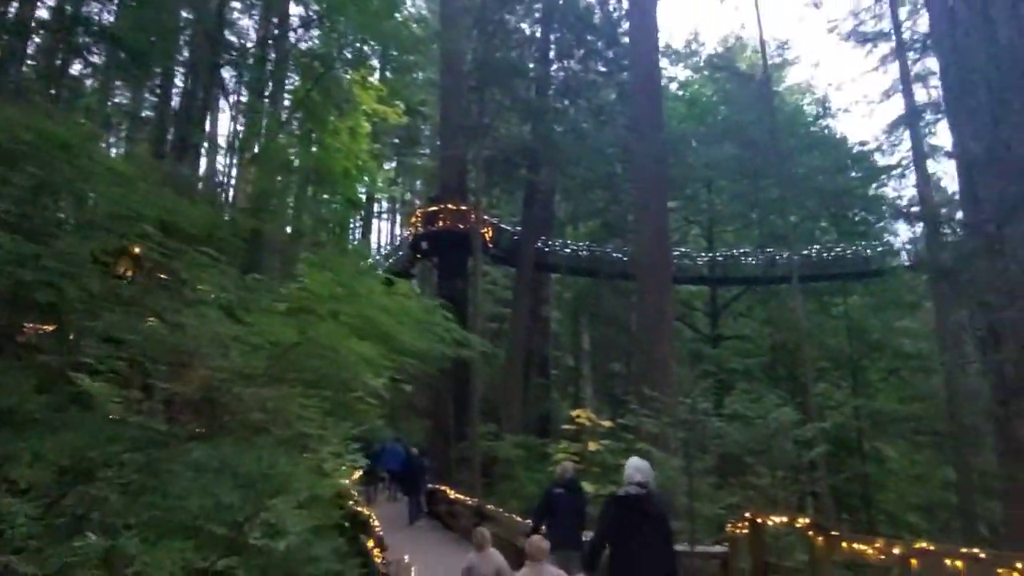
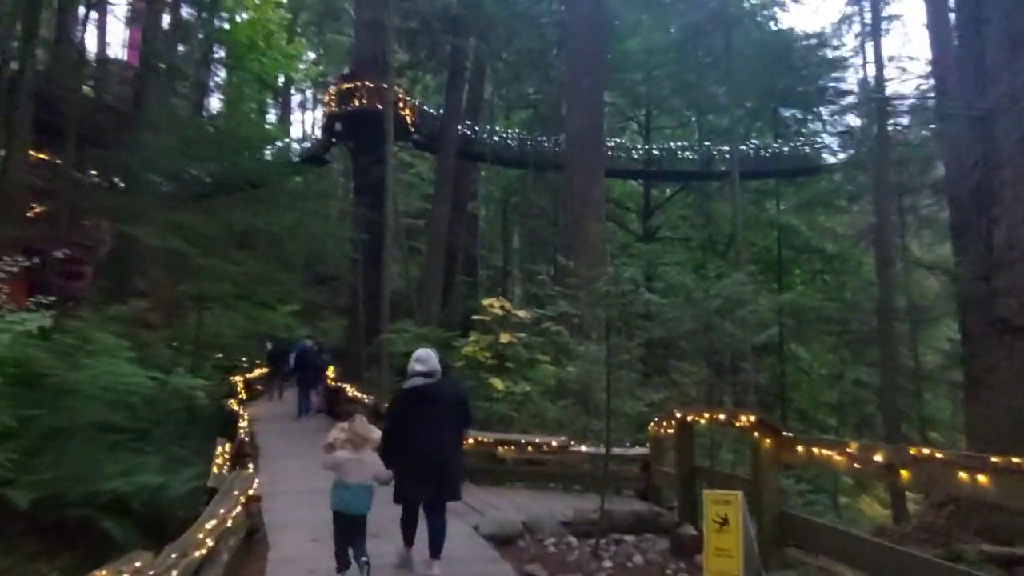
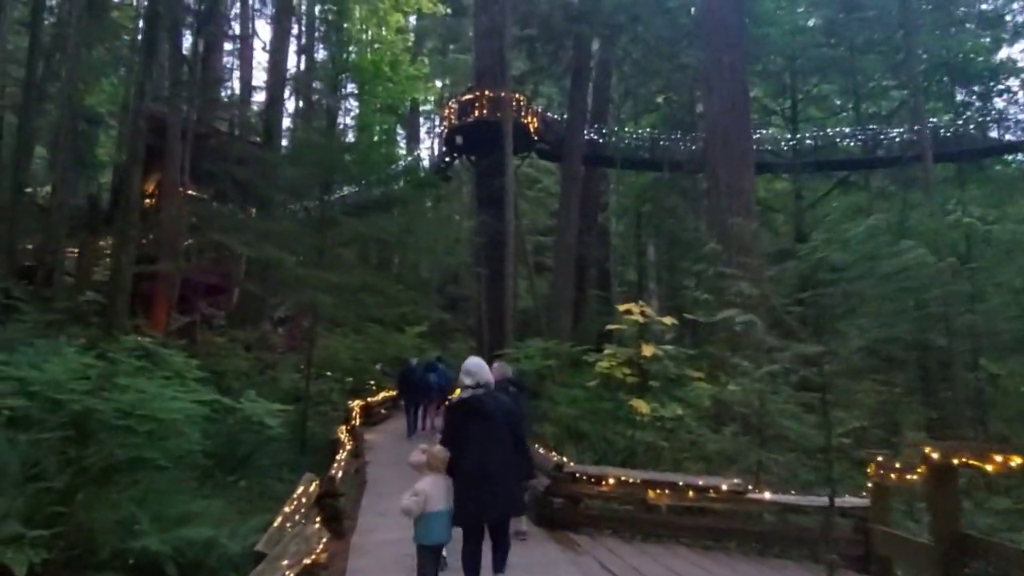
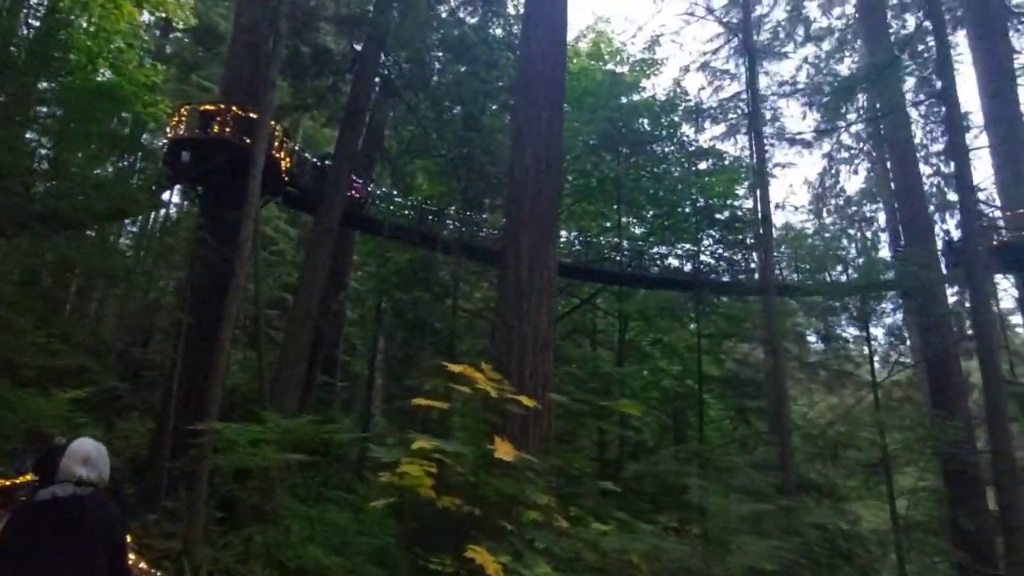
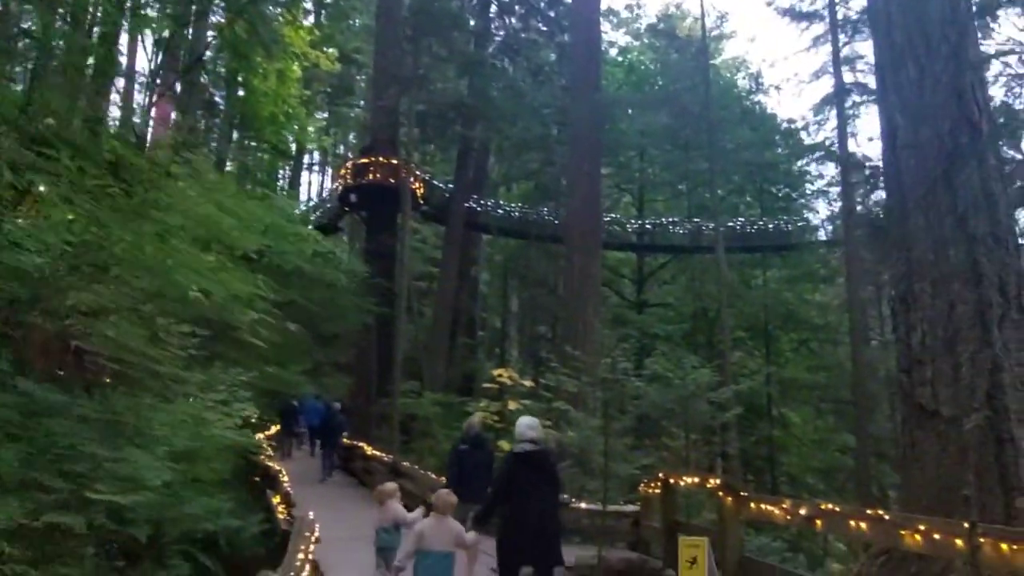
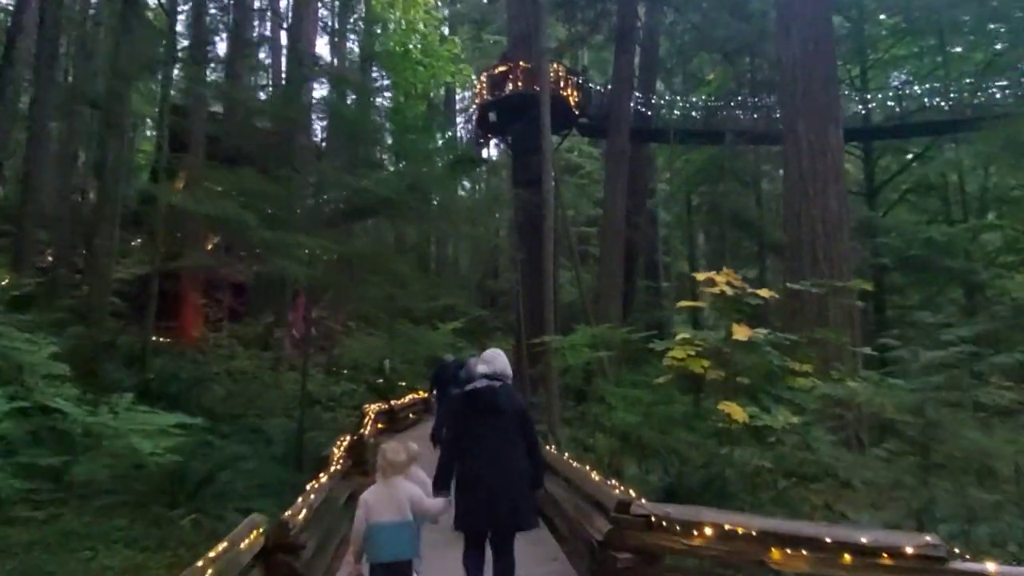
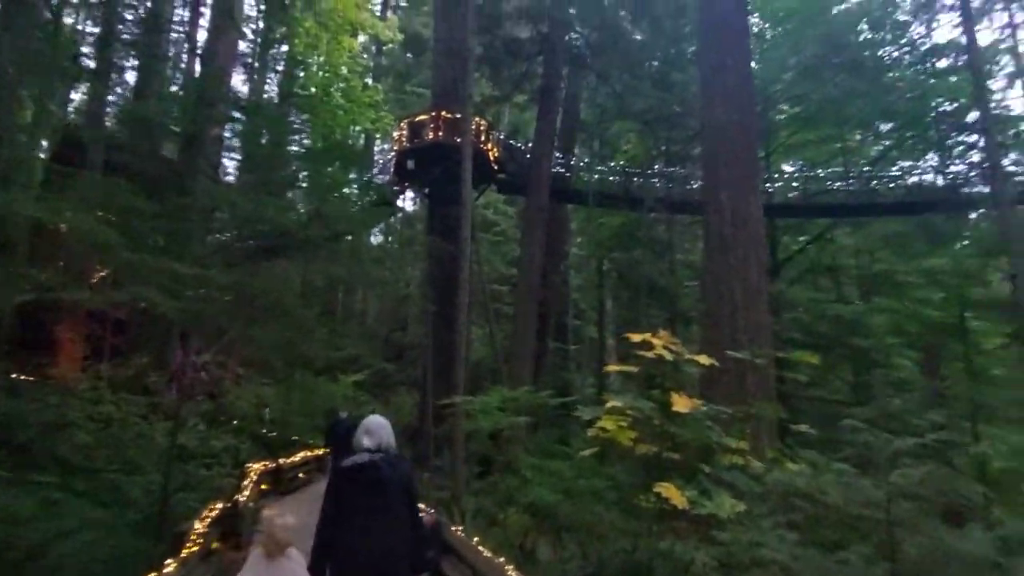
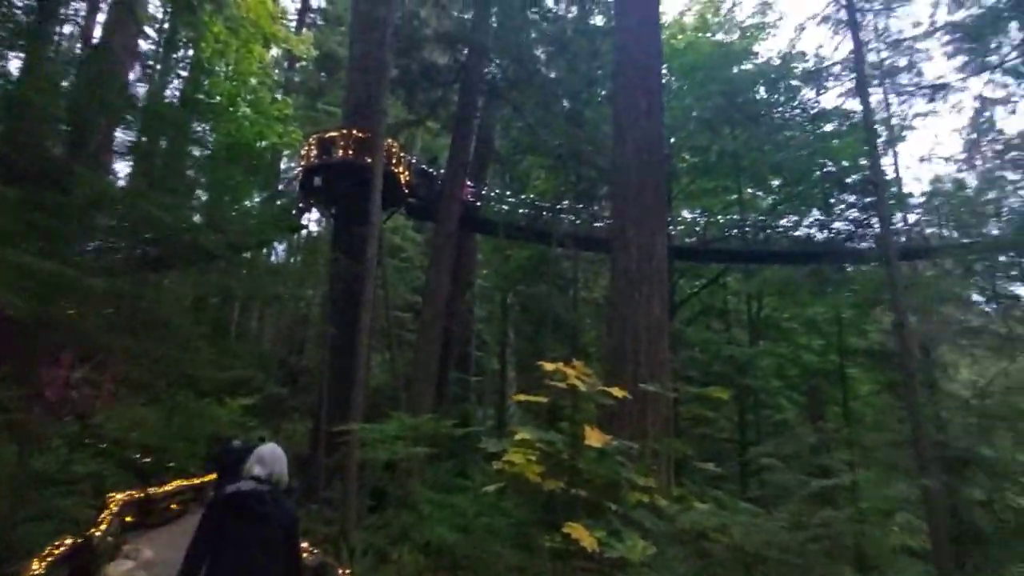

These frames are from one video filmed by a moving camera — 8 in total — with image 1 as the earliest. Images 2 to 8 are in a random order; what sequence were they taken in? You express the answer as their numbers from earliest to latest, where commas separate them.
5, 2, 3, 6, 7, 8, 4
